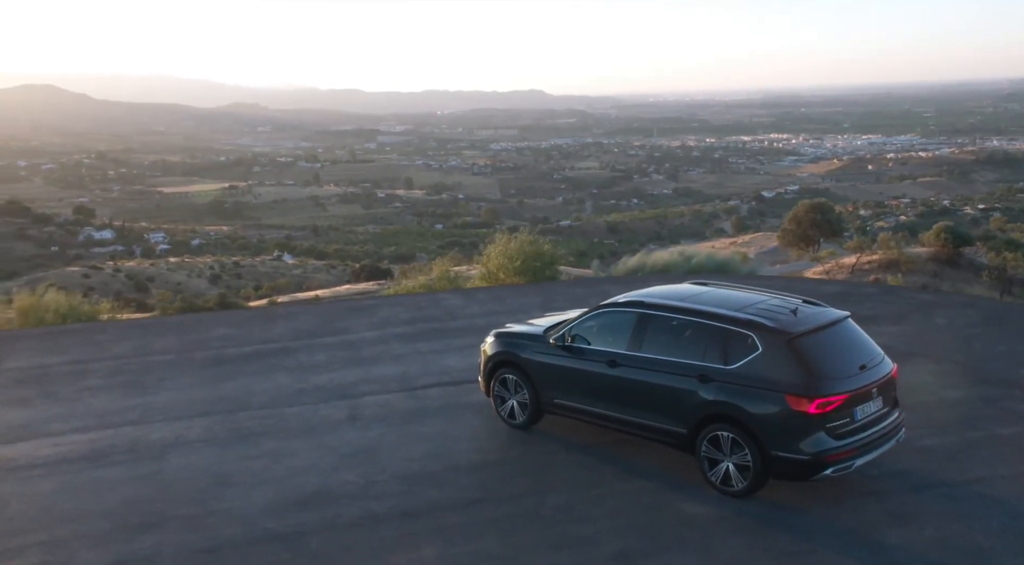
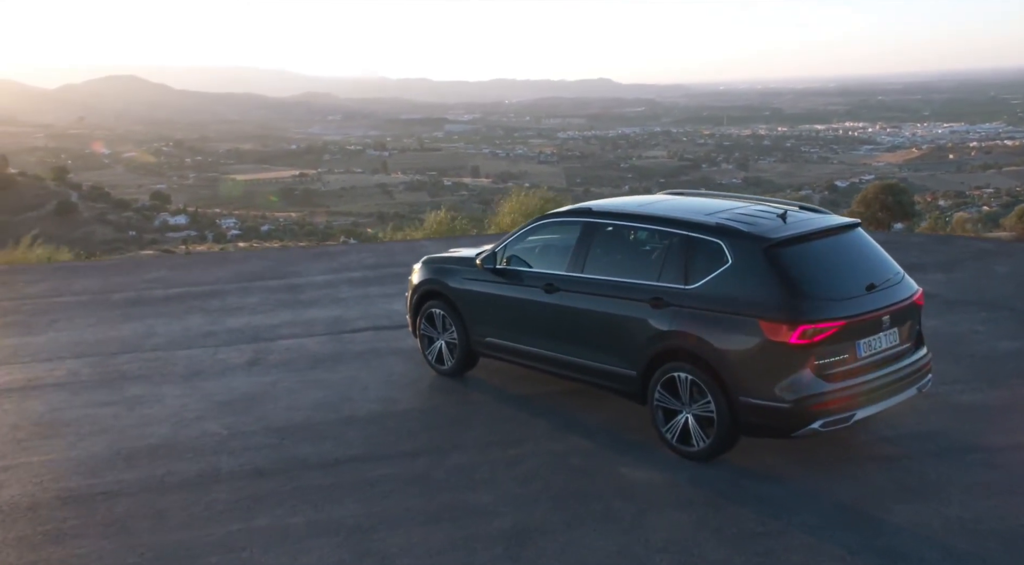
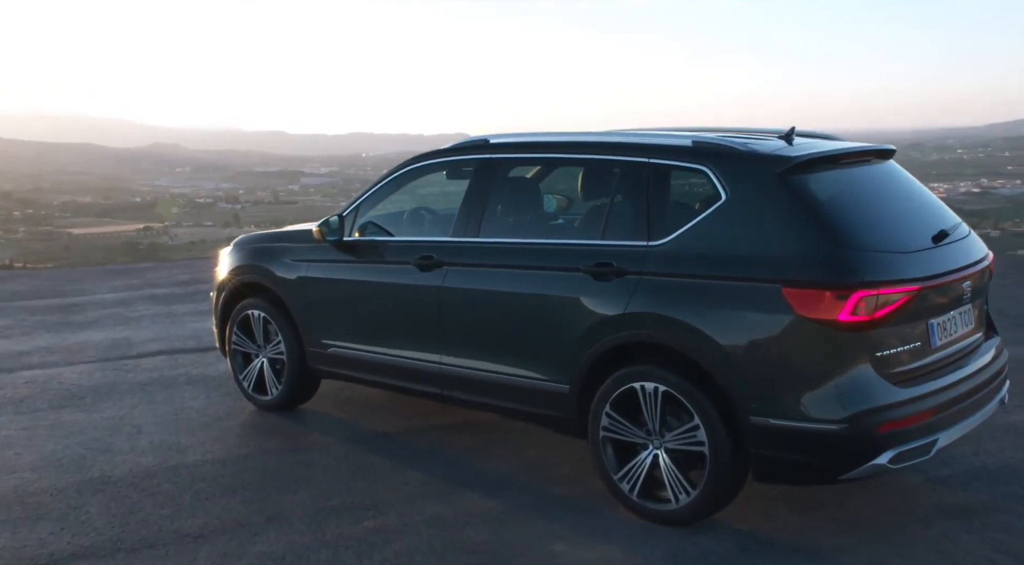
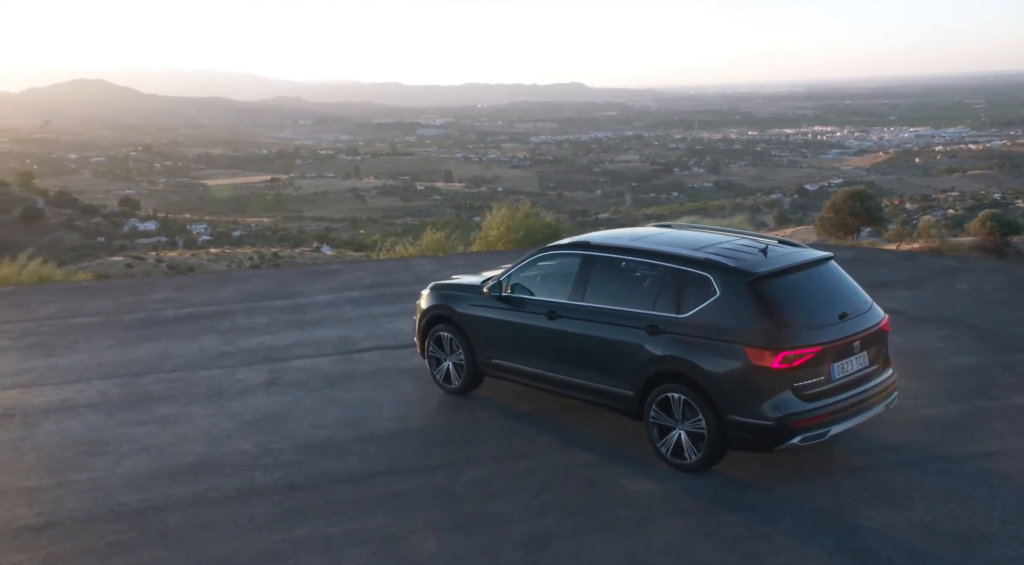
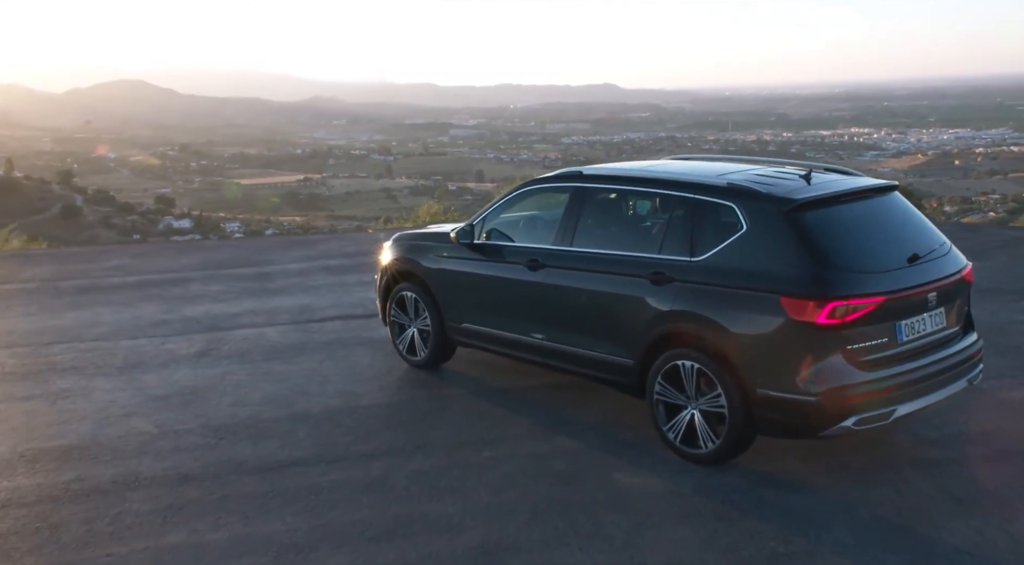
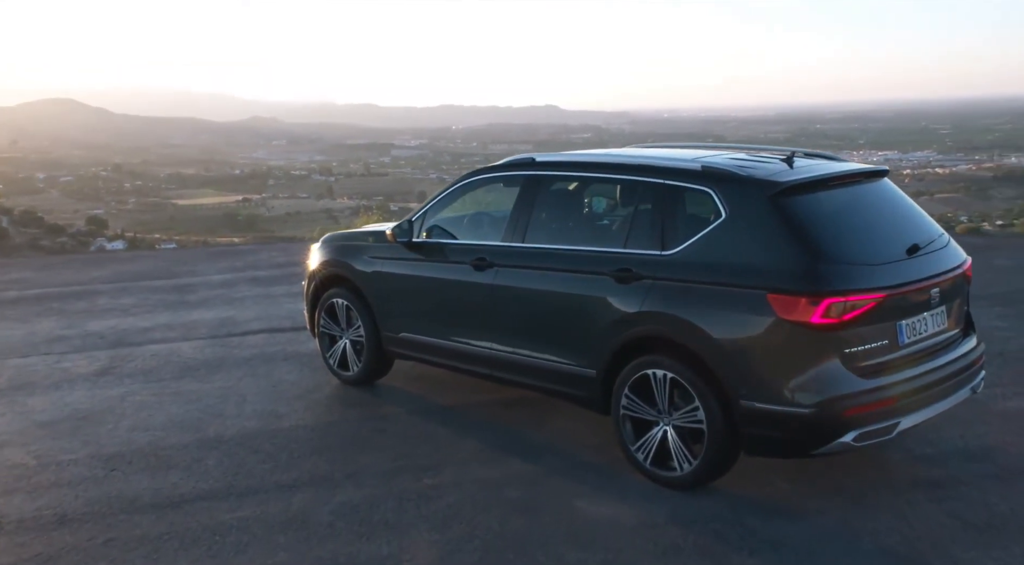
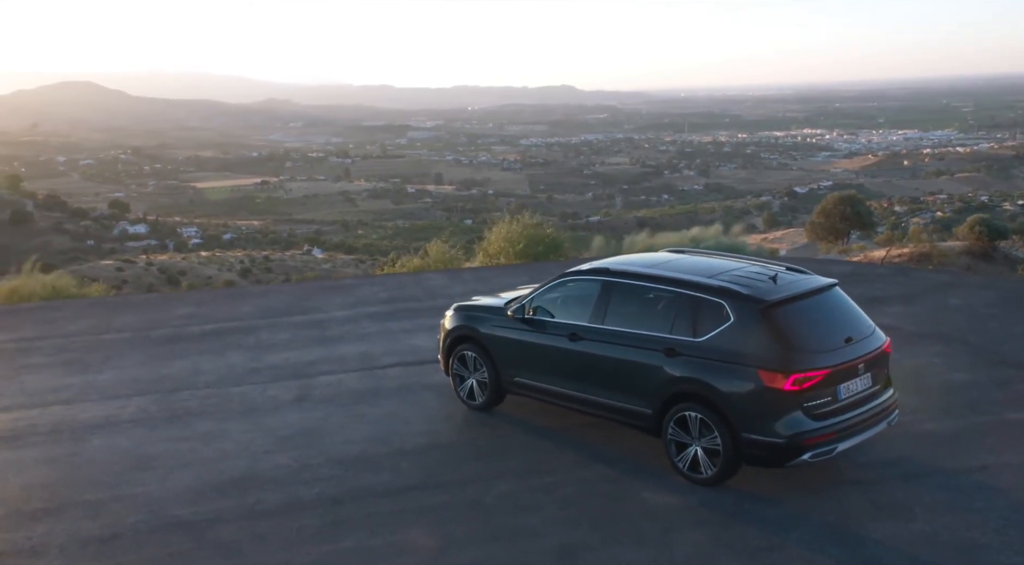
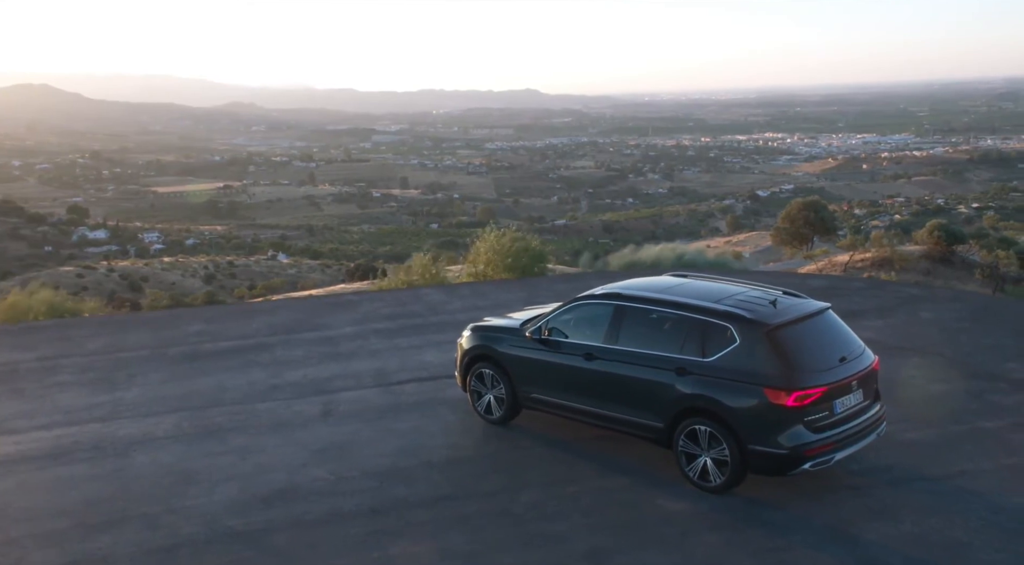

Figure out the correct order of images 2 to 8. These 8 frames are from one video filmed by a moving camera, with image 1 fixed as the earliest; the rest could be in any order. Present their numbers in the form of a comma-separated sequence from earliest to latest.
8, 7, 4, 2, 5, 6, 3
